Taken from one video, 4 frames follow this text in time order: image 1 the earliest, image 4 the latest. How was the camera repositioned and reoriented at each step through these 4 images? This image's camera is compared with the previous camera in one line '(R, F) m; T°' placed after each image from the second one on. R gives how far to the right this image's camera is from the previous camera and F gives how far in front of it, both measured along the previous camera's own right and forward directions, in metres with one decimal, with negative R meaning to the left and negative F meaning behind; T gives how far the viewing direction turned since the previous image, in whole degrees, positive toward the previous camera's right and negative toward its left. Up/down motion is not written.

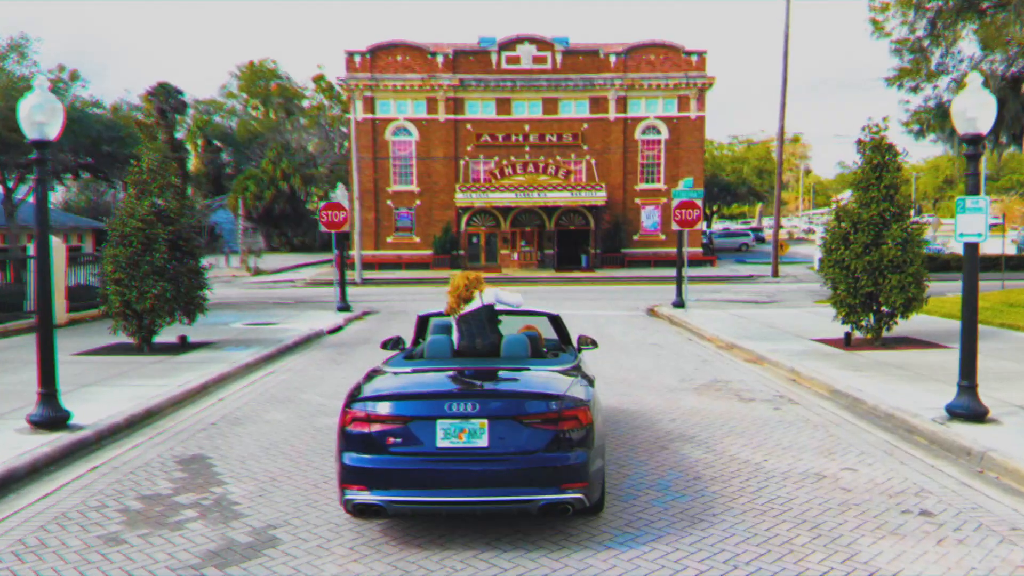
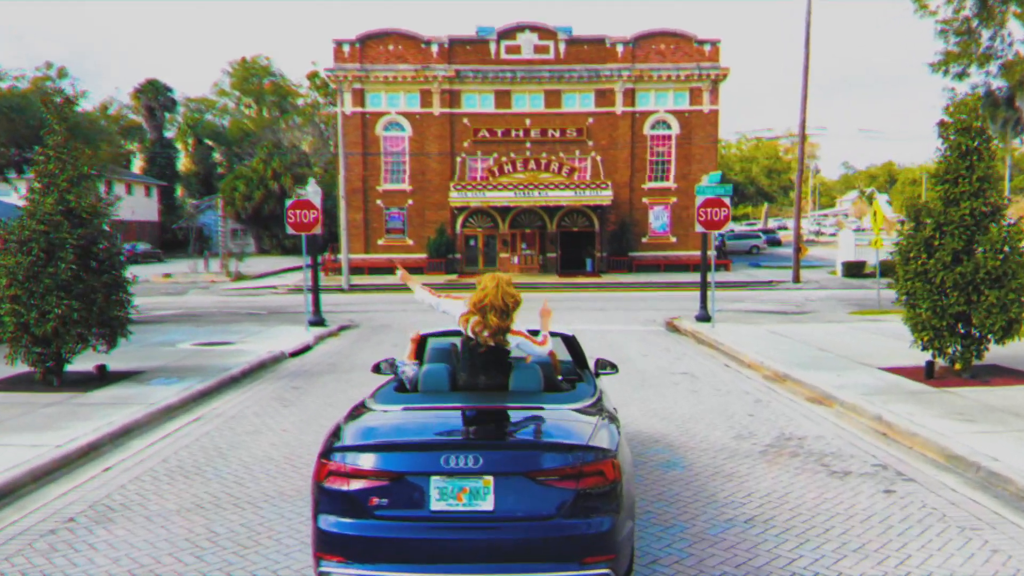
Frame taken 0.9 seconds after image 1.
(0.0, +2.5) m; 0°
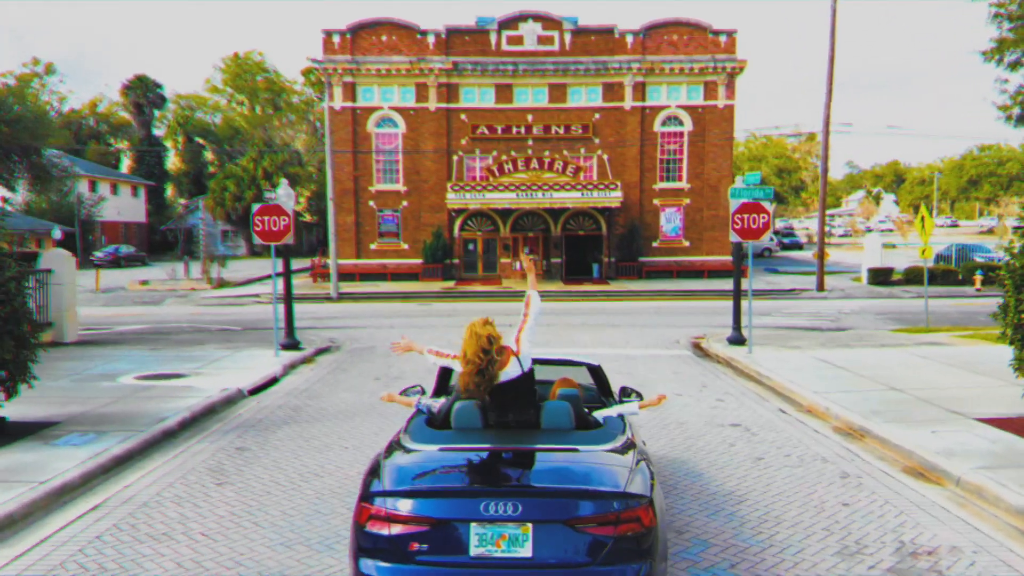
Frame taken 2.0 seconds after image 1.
(-0.1, +2.1) m; 0°
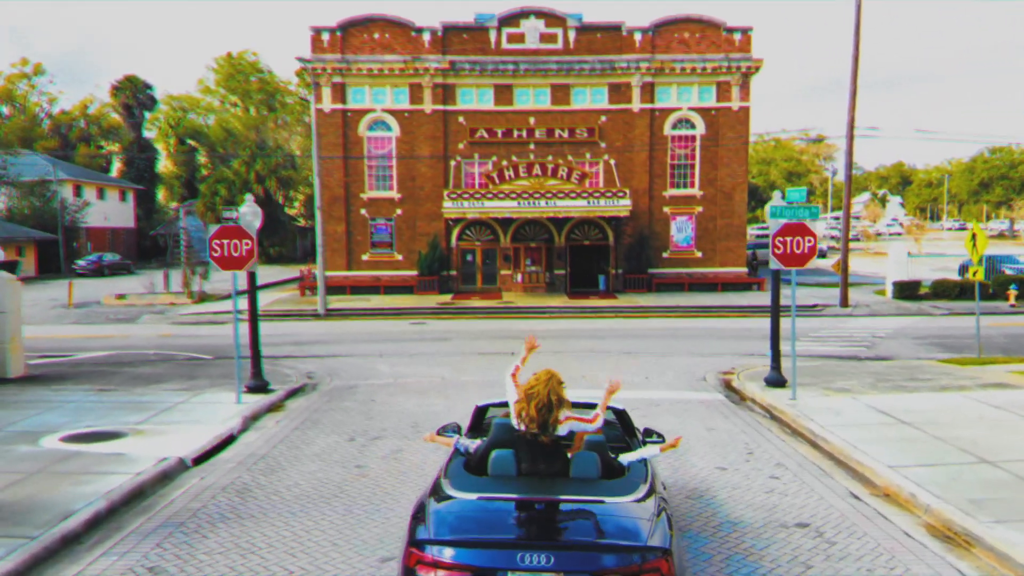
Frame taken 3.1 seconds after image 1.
(0.0, +1.9) m; 0°
